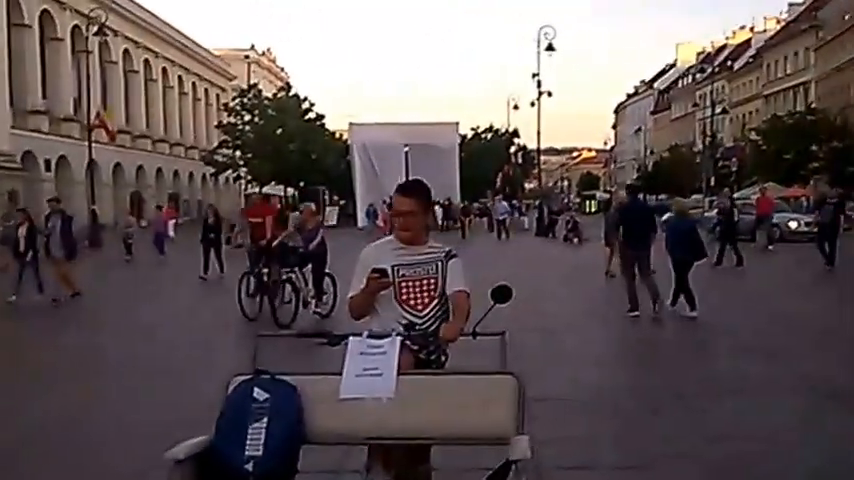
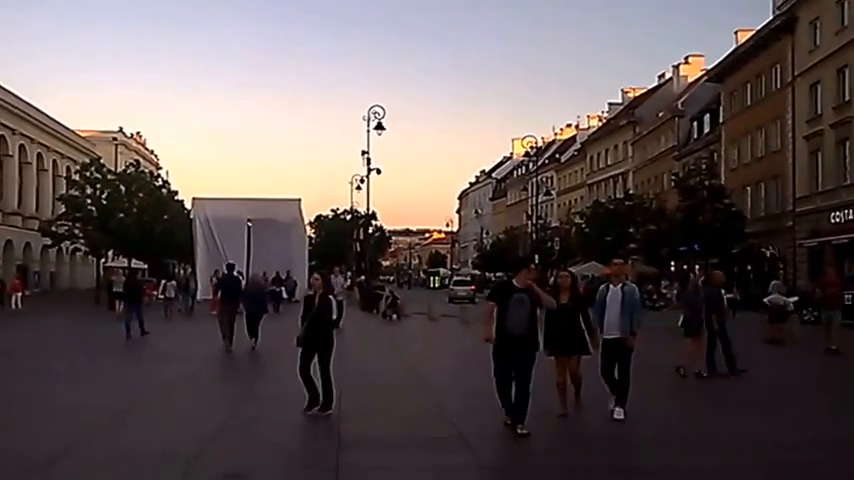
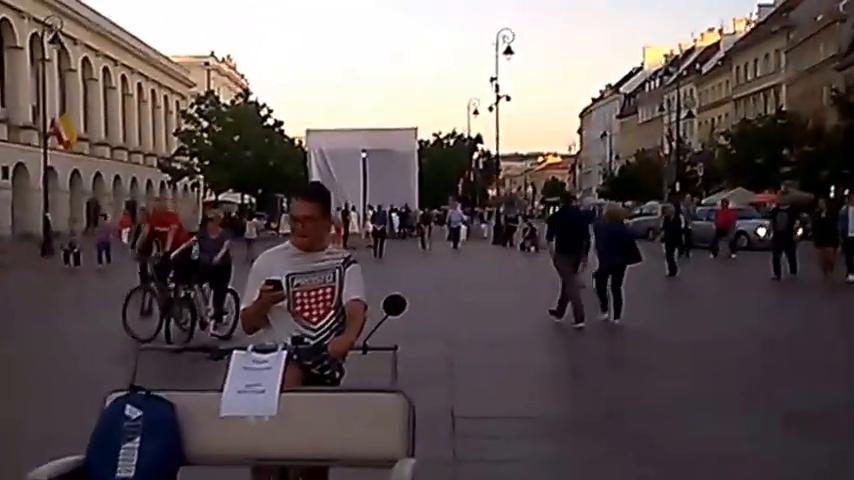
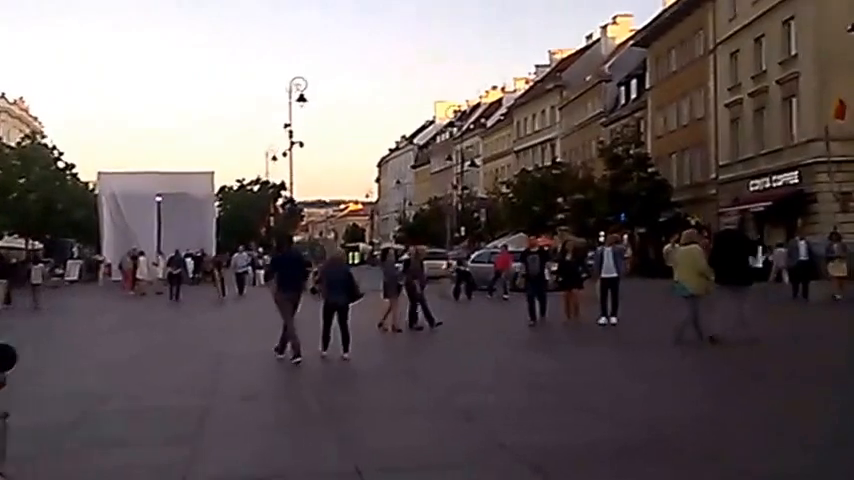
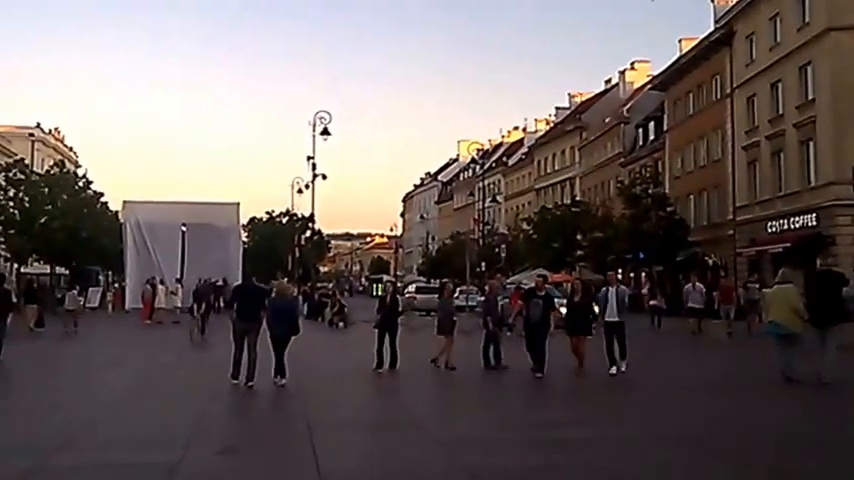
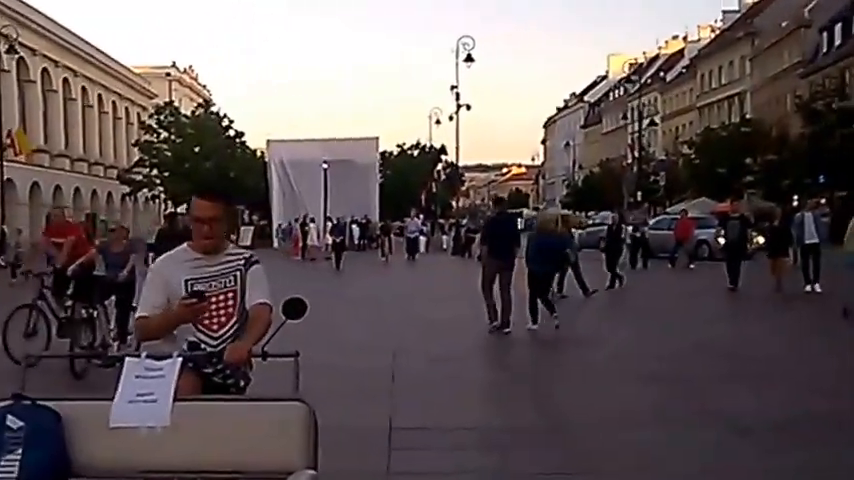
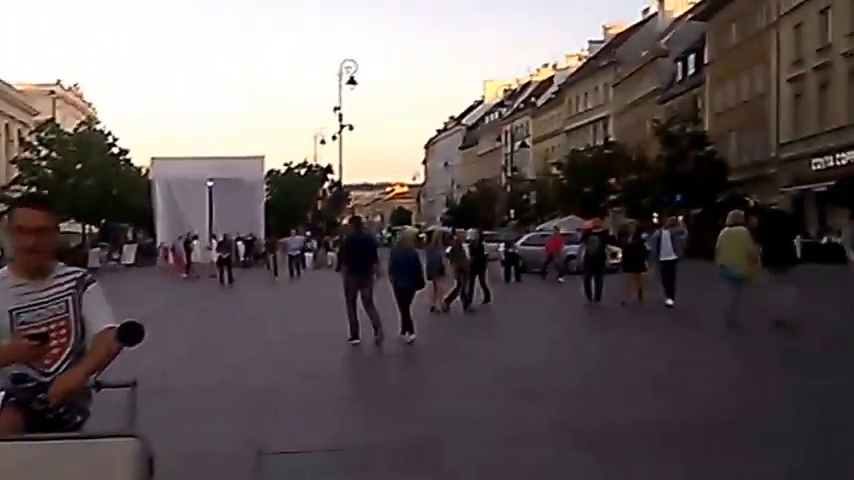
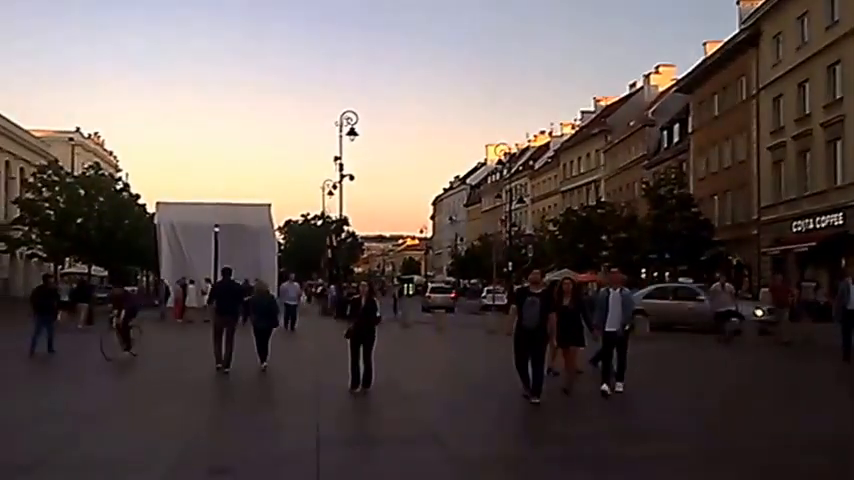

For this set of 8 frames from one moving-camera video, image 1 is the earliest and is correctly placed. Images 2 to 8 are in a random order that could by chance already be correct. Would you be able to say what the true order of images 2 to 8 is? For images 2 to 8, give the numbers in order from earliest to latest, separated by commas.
3, 6, 7, 4, 5, 8, 2
